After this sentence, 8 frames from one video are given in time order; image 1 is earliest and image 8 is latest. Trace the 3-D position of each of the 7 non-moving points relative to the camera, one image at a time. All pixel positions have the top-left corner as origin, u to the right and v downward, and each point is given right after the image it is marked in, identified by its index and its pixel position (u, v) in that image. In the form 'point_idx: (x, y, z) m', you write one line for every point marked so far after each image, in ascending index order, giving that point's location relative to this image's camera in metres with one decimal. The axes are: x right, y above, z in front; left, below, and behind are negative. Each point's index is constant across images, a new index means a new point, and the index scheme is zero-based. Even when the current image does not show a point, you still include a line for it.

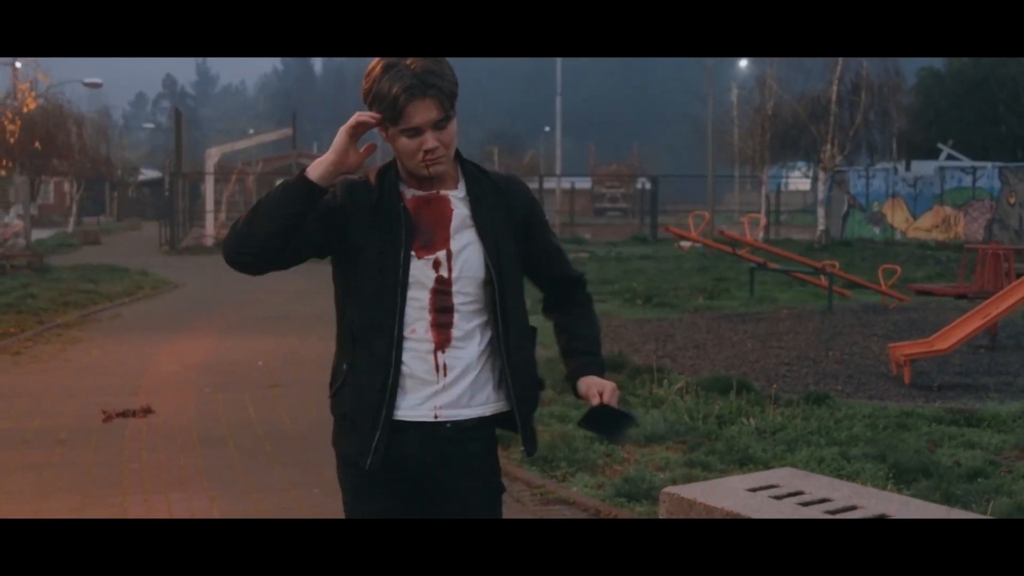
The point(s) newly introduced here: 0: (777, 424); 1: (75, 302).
0: (+1.7, -0.9, +7.7) m
1: (-6.9, -0.2, +18.8) m
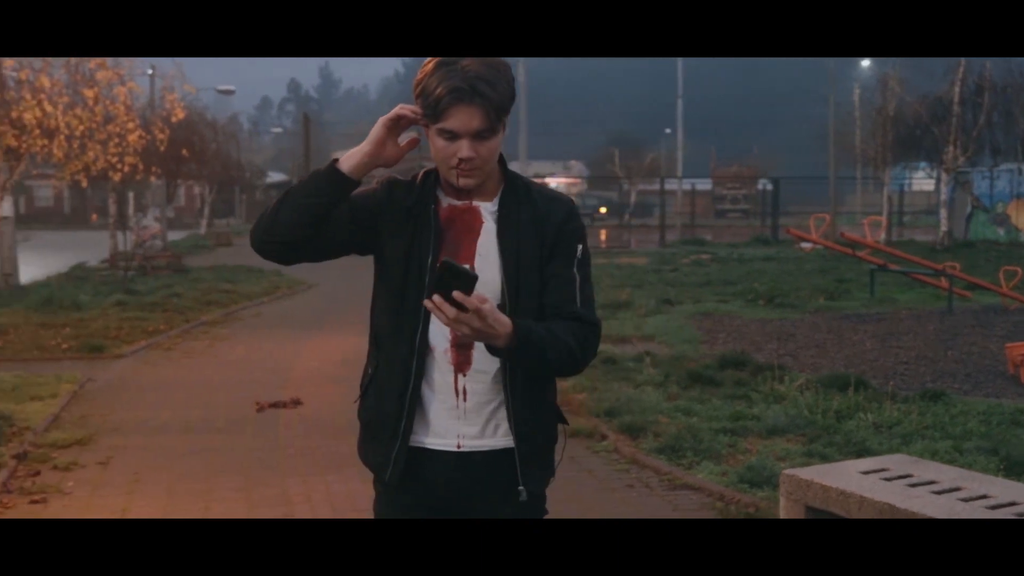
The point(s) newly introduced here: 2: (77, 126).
0: (+2.6, -0.9, +8.1) m
1: (-4.9, -0.2, +20.0) m
2: (-5.5, +2.1, +15.3) m
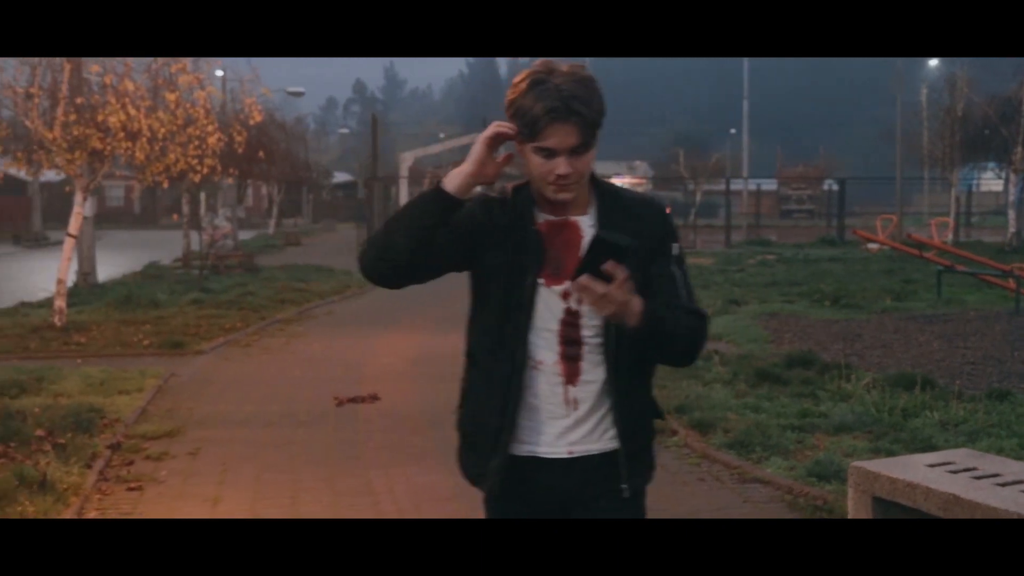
0: (+3.1, -0.9, +8.3) m
1: (-3.8, -0.2, +20.5) m
2: (-4.6, +2.1, +15.8) m
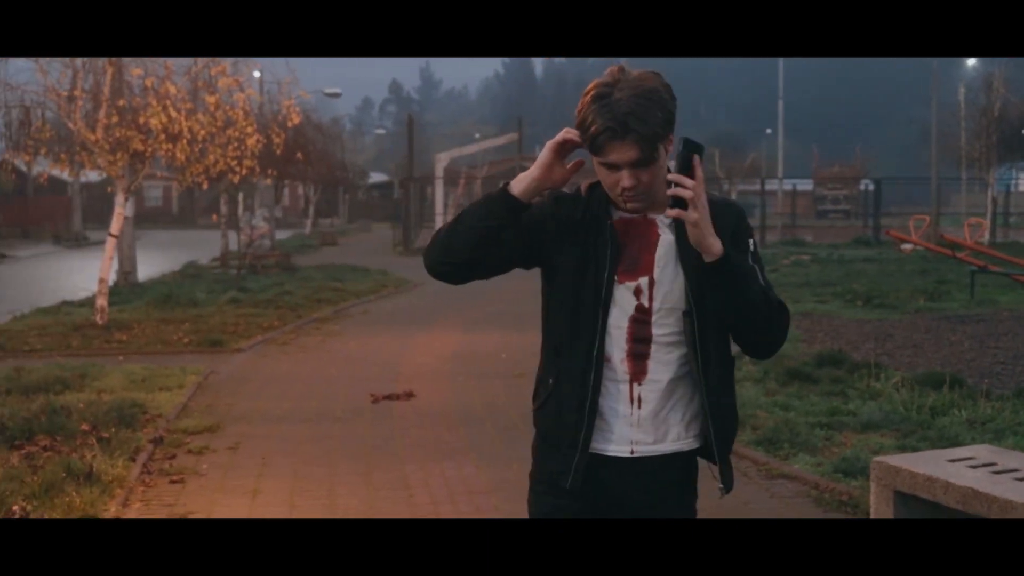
0: (+3.3, -0.9, +8.3) m
1: (-3.2, -0.2, +20.8) m
2: (-4.2, +2.1, +16.1) m
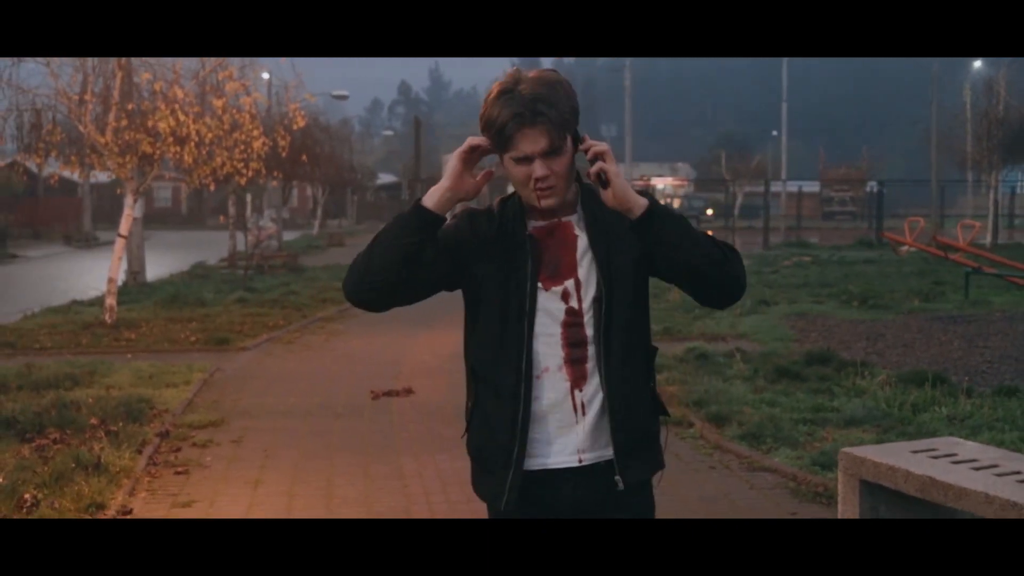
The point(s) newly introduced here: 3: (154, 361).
0: (+3.3, -0.9, +8.6) m
1: (-3.1, -0.2, +21.1) m
2: (-4.1, +2.1, +16.4) m
3: (-4.0, -0.8, +13.3) m
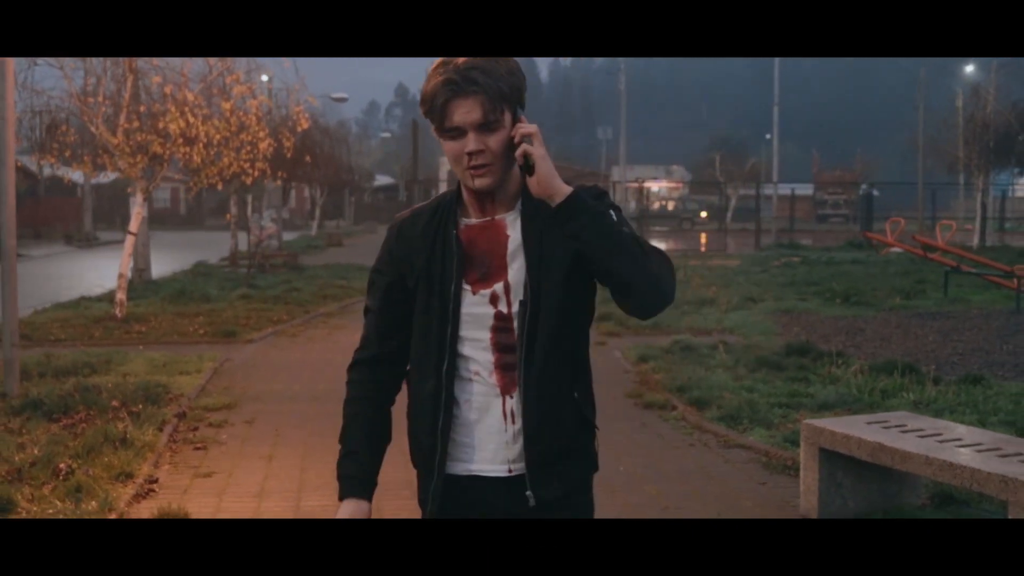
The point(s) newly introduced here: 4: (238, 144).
0: (+3.2, -0.8, +9.2) m
1: (-3.2, -0.1, +21.7) m
2: (-4.2, +2.2, +17.0) m
3: (-4.0, -0.7, +13.9) m
4: (-4.2, +2.2, +18.5) m
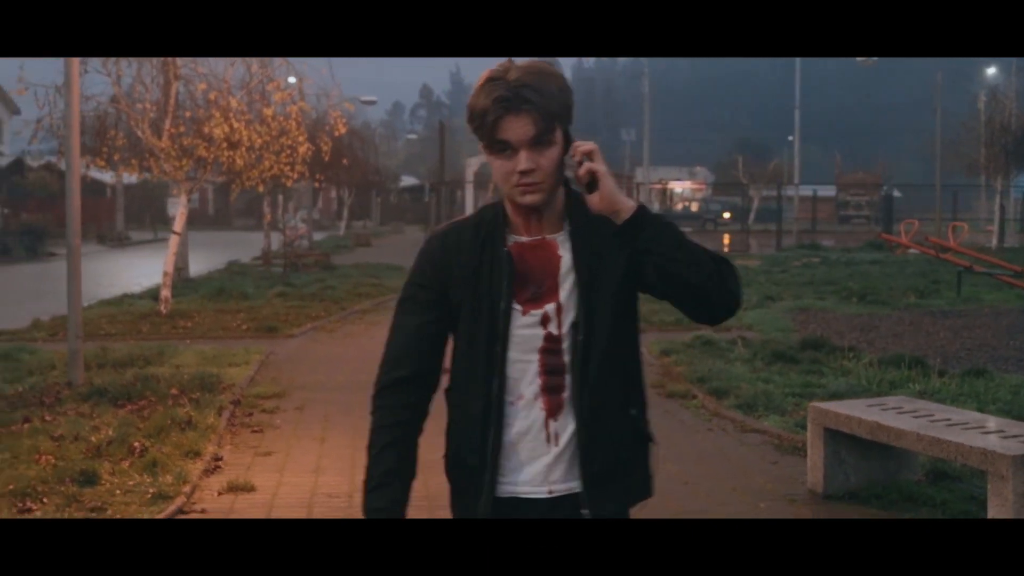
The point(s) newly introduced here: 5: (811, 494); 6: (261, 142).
0: (+3.5, -0.8, +9.9) m
1: (-2.7, -0.1, +22.5) m
2: (-3.8, +2.2, +17.8) m
3: (-3.7, -0.7, +14.7) m
4: (-3.8, +2.3, +19.3) m
5: (+1.7, -1.2, +6.9) m
6: (-3.8, +2.2, +18.0) m
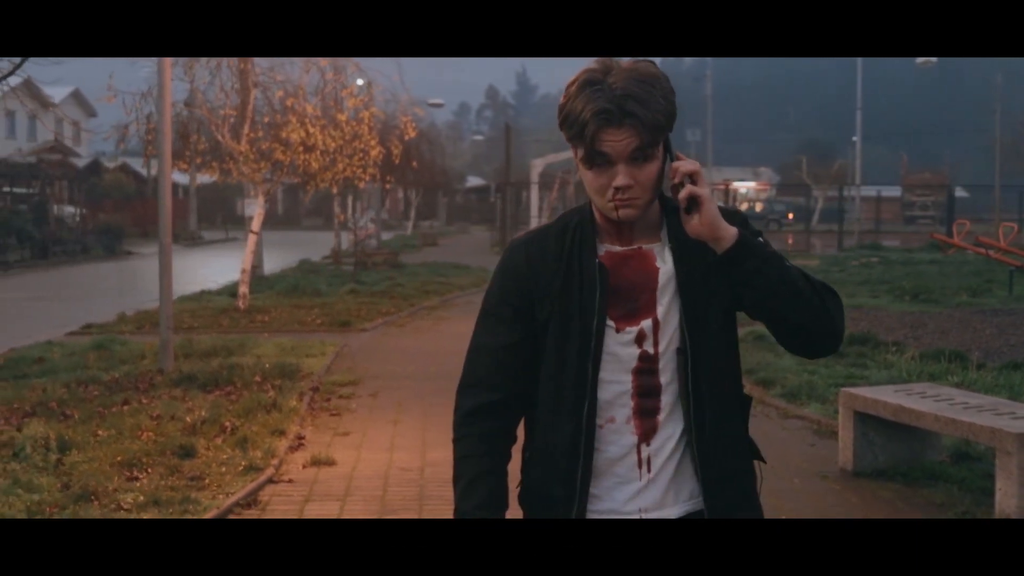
0: (+4.0, -0.8, +10.4) m
1: (-1.5, 0.0, +23.3) m
2: (-2.8, +2.2, +18.7) m
3: (-2.9, -0.6, +15.6) m
4: (-2.8, +2.3, +20.2) m
5: (+2.1, -1.1, +7.5) m
6: (-2.8, +2.3, +18.9) m
